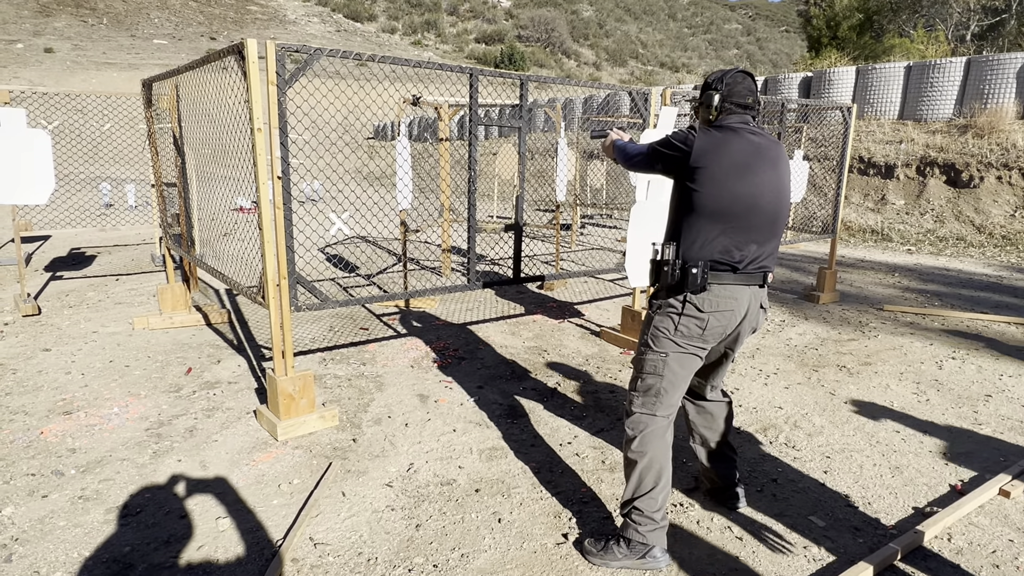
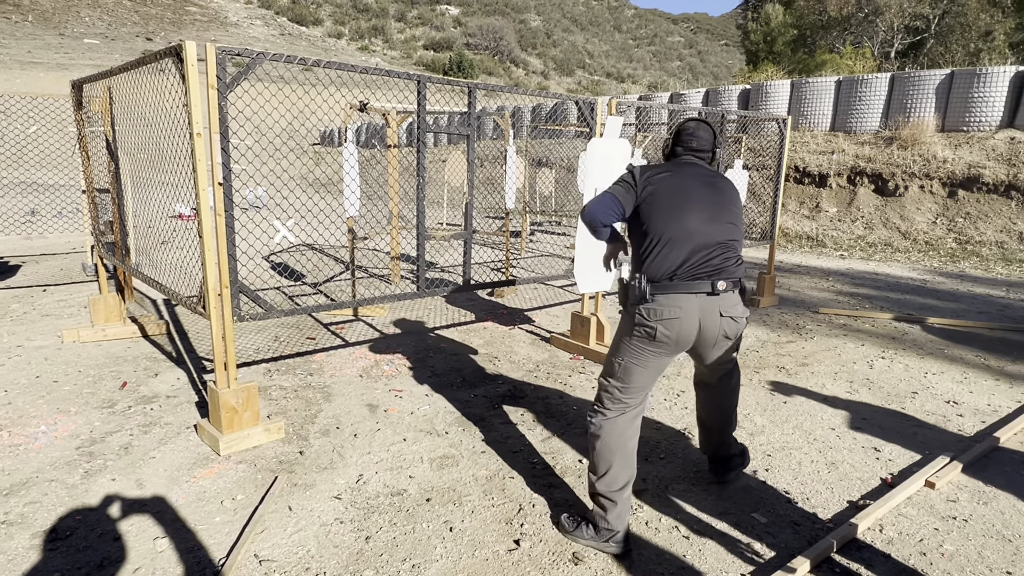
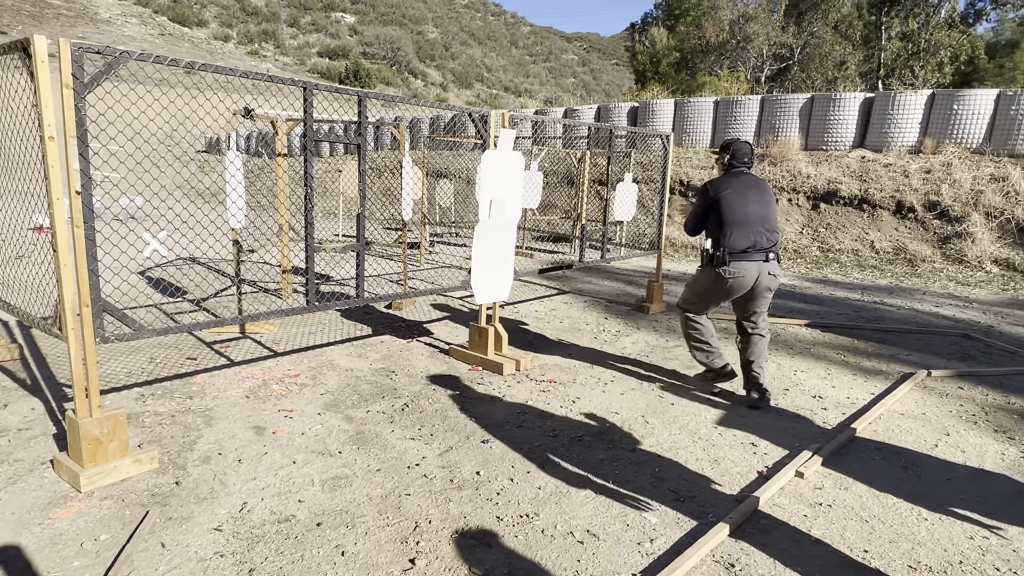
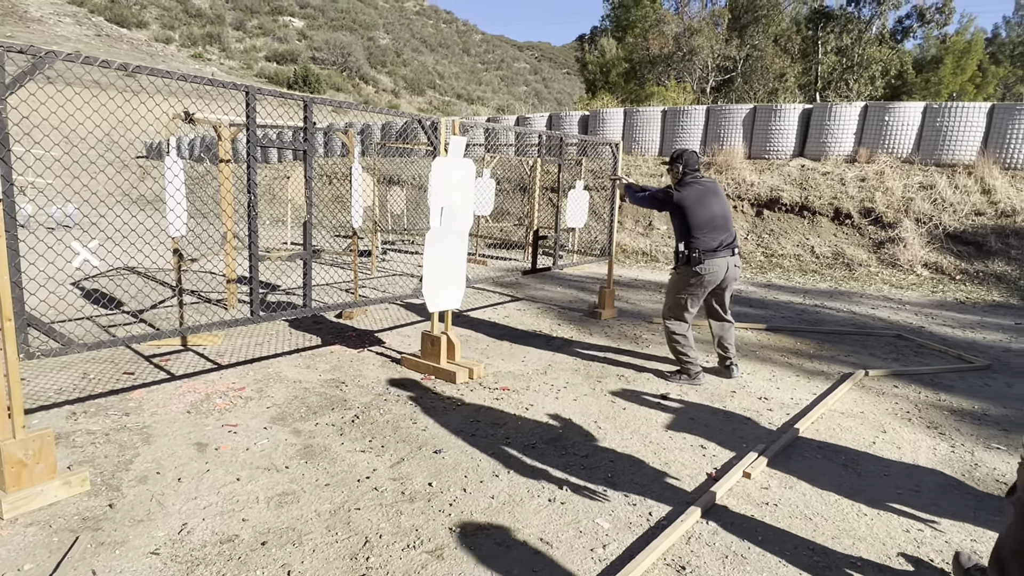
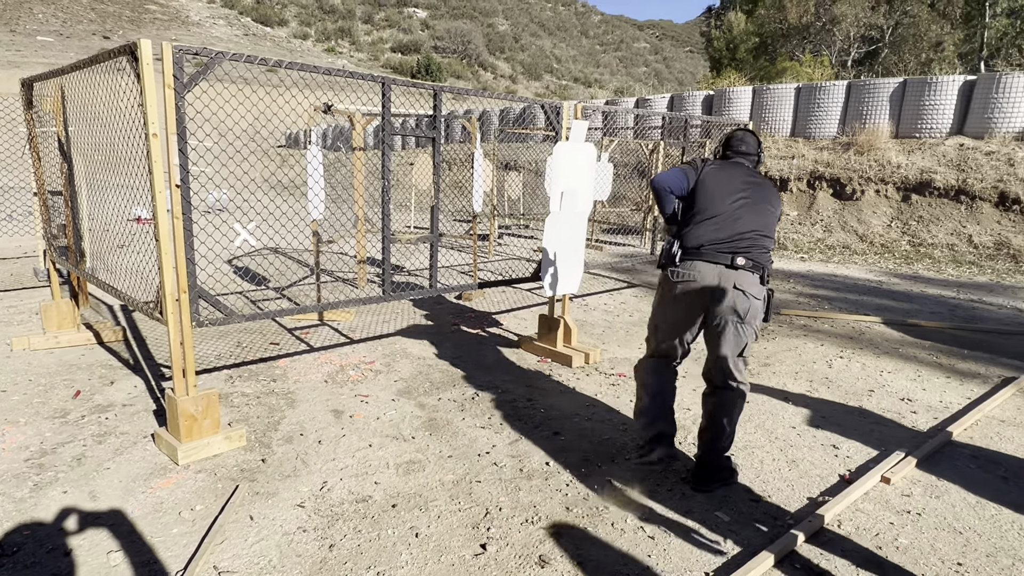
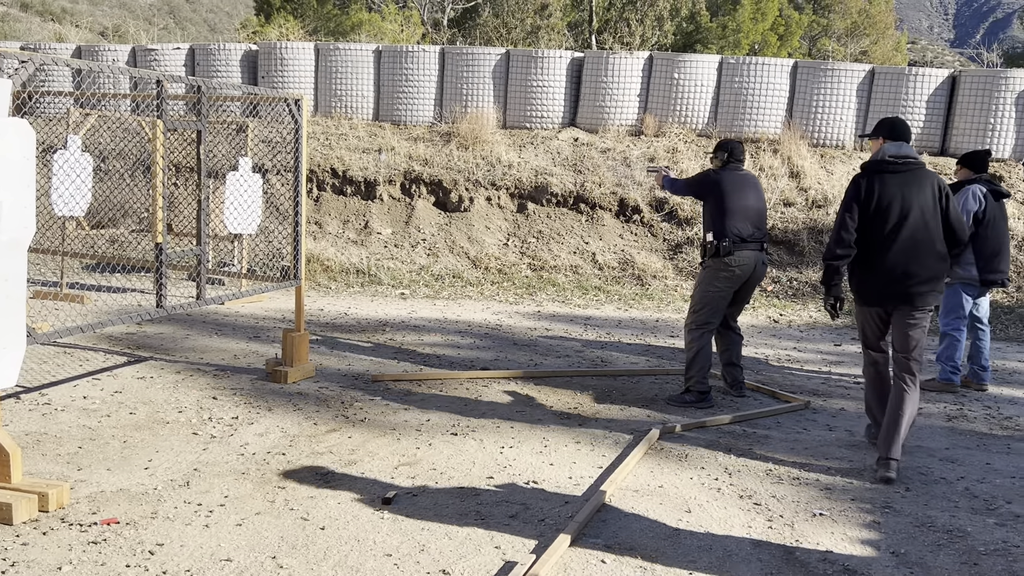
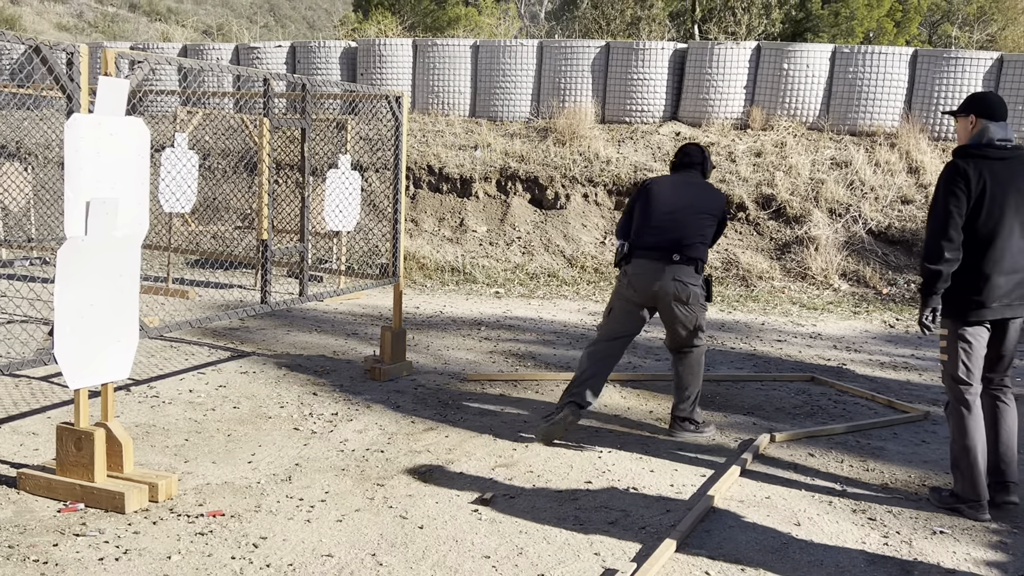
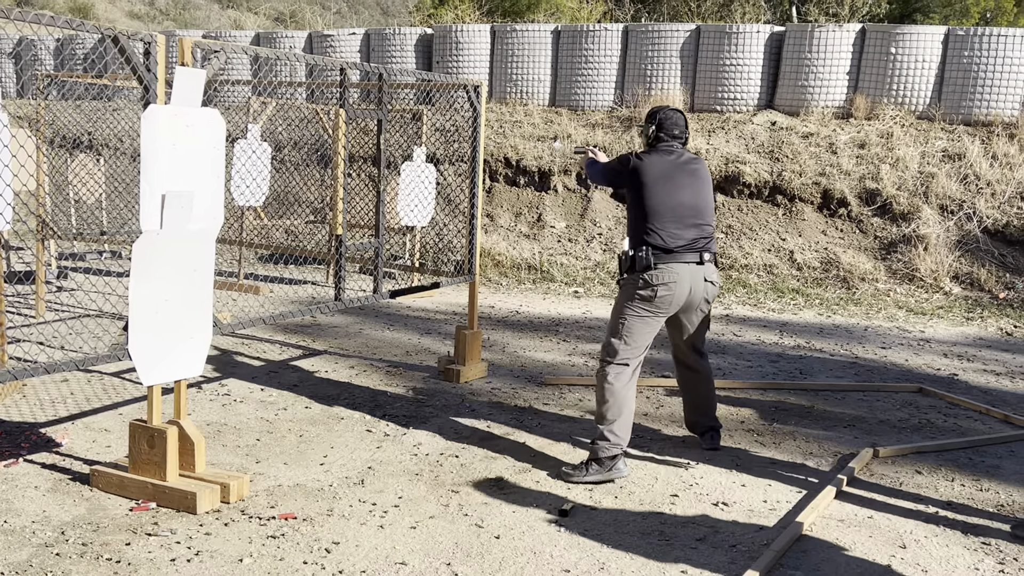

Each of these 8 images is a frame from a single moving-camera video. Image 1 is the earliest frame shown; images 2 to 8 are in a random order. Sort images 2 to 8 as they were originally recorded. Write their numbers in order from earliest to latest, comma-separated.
2, 5, 3, 4, 8, 7, 6
